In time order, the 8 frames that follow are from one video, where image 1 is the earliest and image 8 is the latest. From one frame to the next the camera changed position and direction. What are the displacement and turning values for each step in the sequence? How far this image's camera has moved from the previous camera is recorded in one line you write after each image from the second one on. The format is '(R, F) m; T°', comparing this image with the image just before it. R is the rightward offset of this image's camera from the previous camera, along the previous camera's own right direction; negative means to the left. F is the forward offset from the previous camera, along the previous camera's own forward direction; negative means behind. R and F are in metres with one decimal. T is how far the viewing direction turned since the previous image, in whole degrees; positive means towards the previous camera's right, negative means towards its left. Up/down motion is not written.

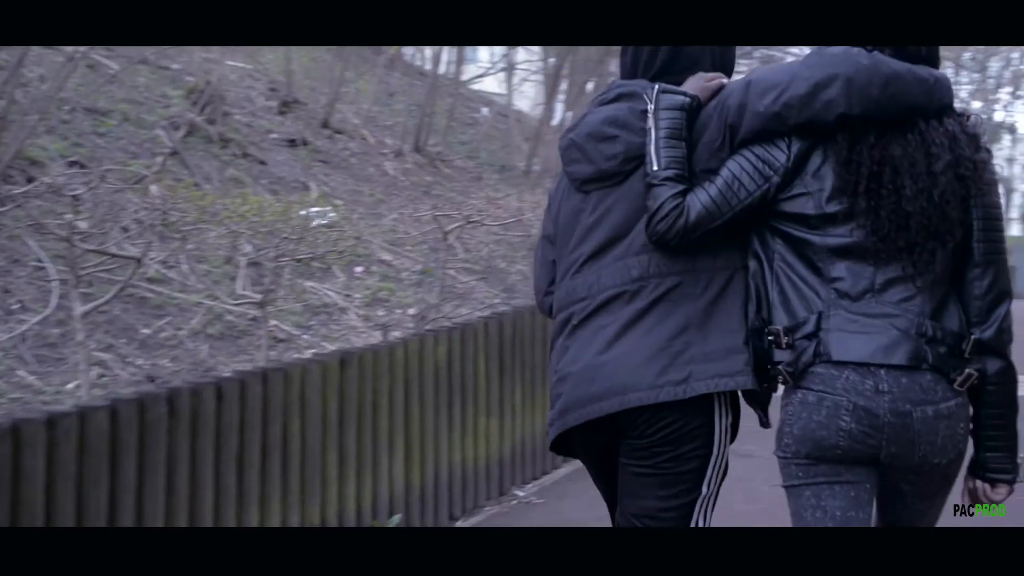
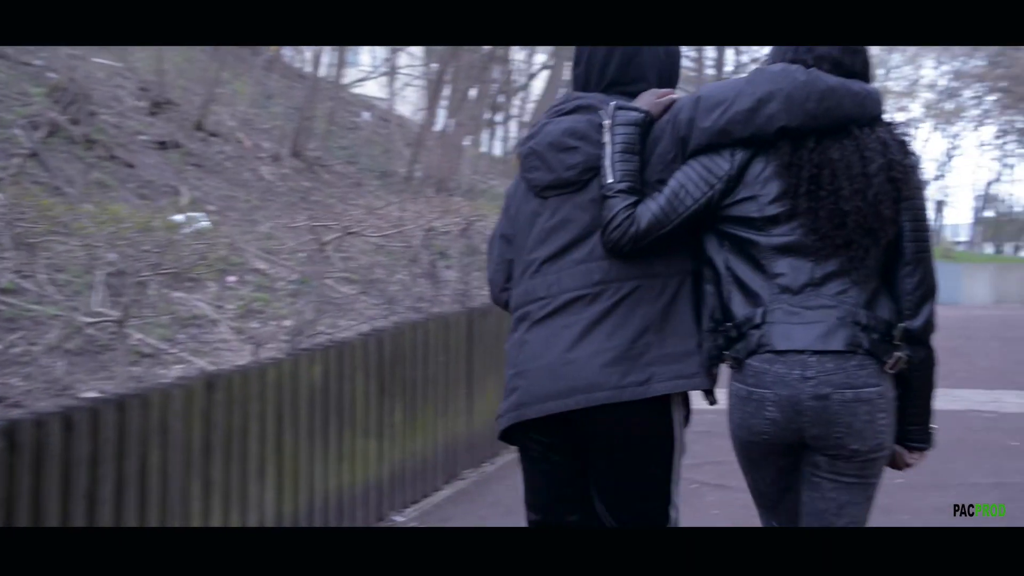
(0.0, +0.2) m; +6°
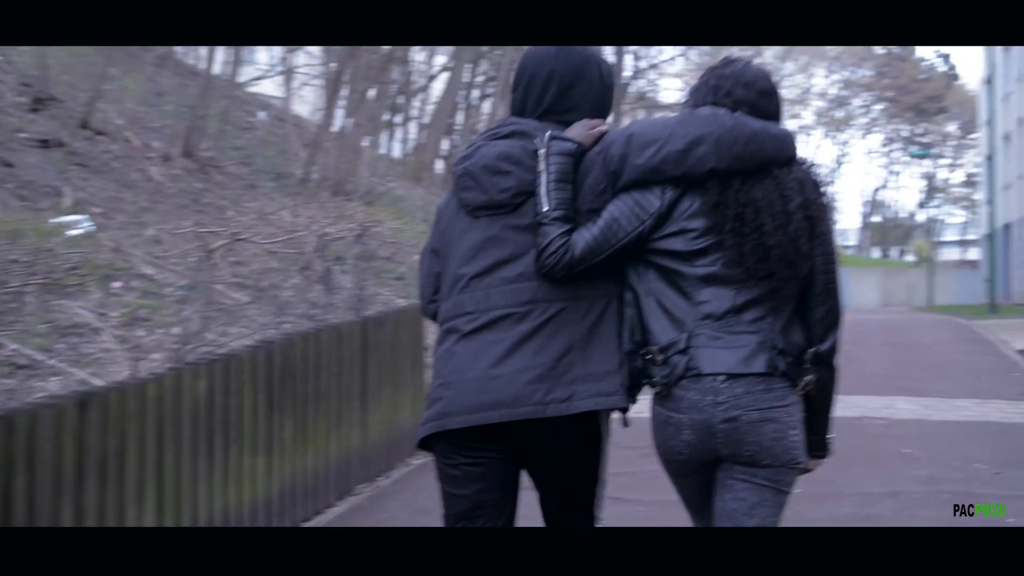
(0.0, +0.1) m; +5°
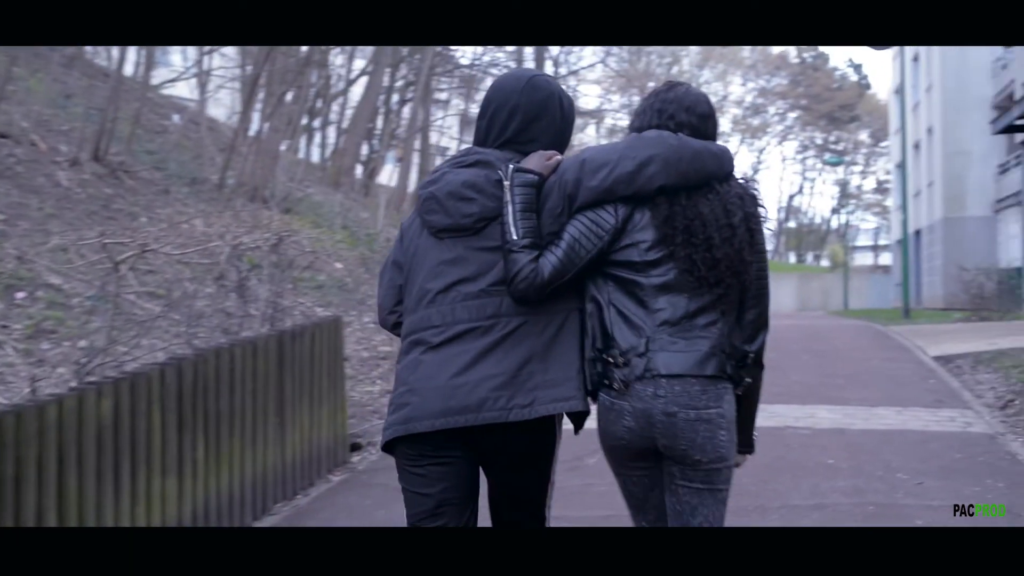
(0.0, +0.1) m; +4°
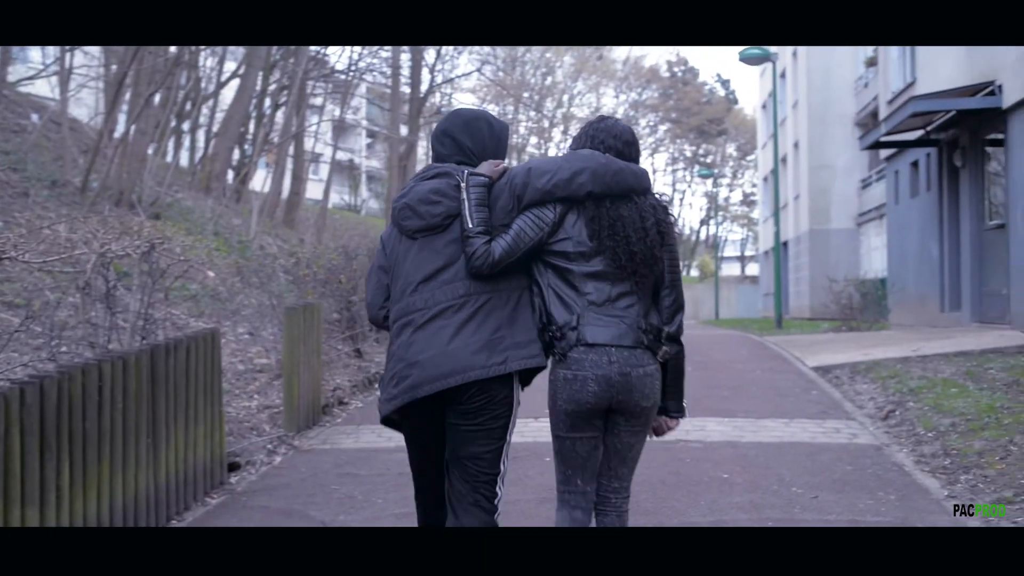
(-0.1, +0.2) m; +6°
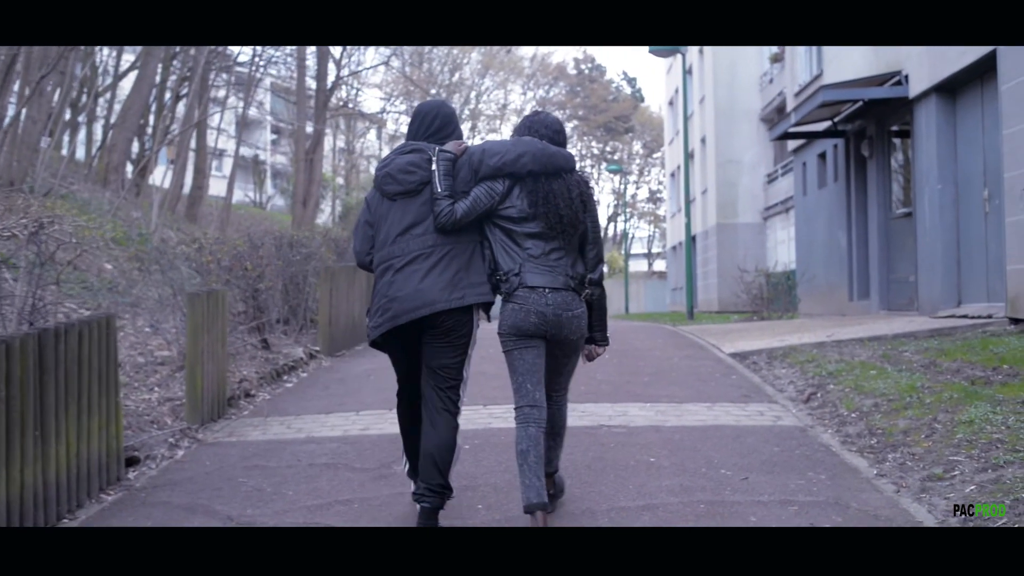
(0.0, +0.3) m; +5°
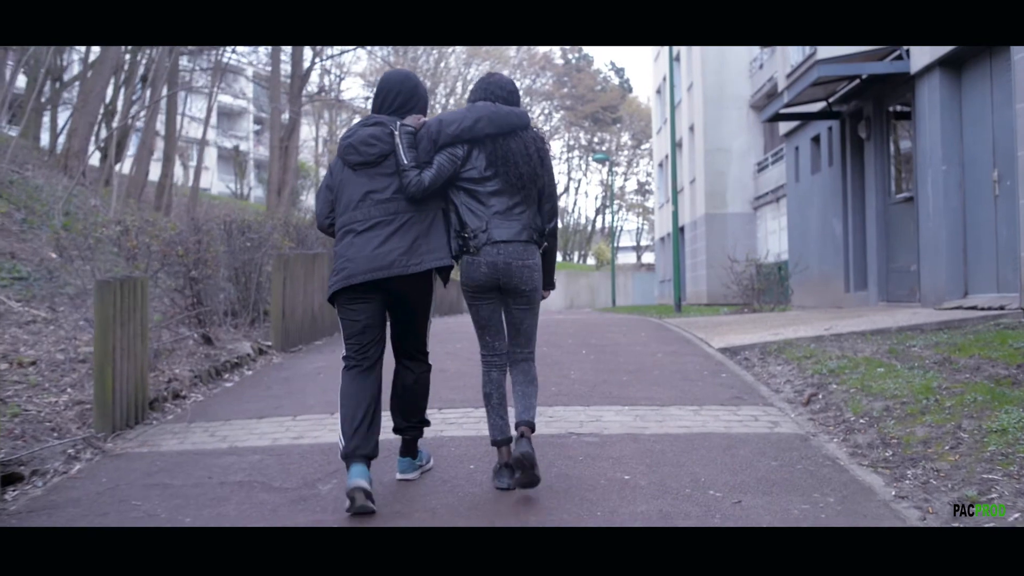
(+0.2, +1.0) m; +1°
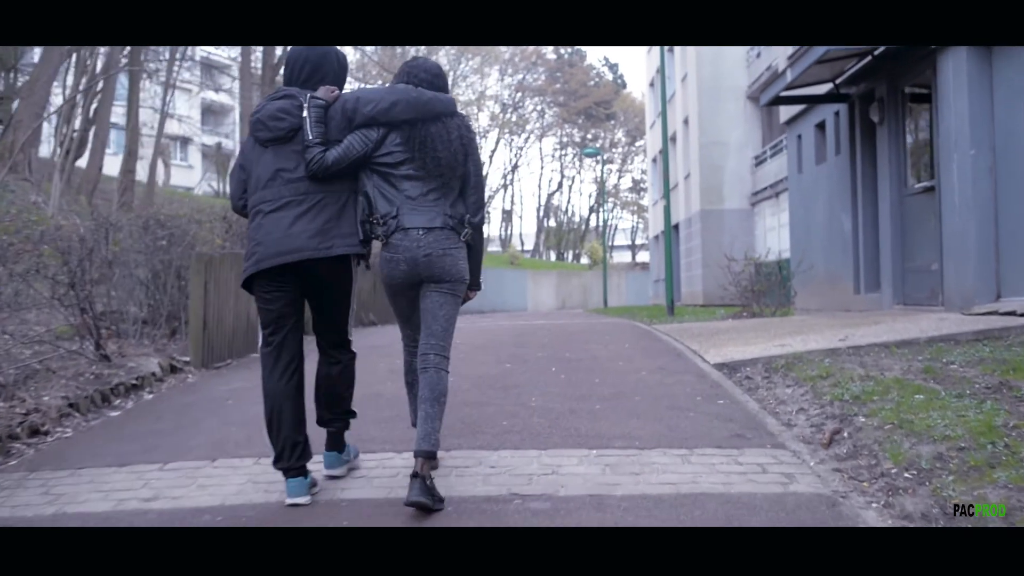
(+0.3, +1.6) m; 0°
